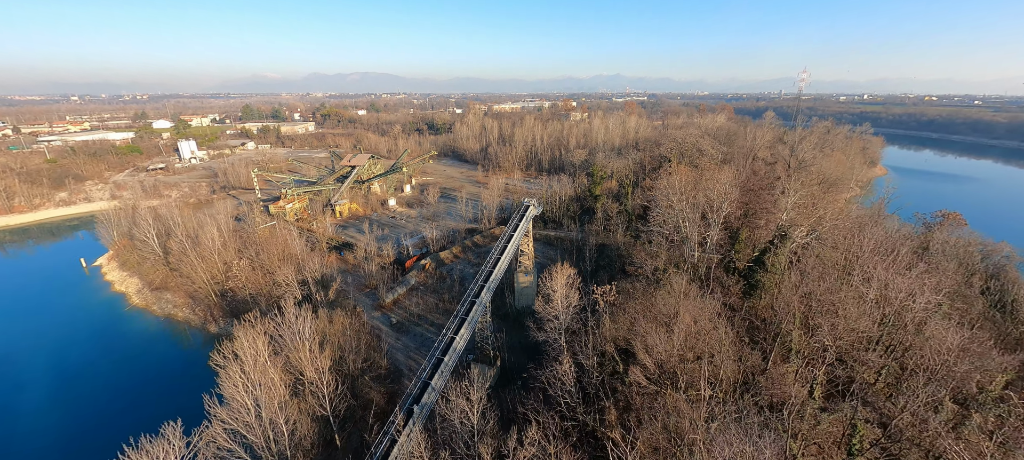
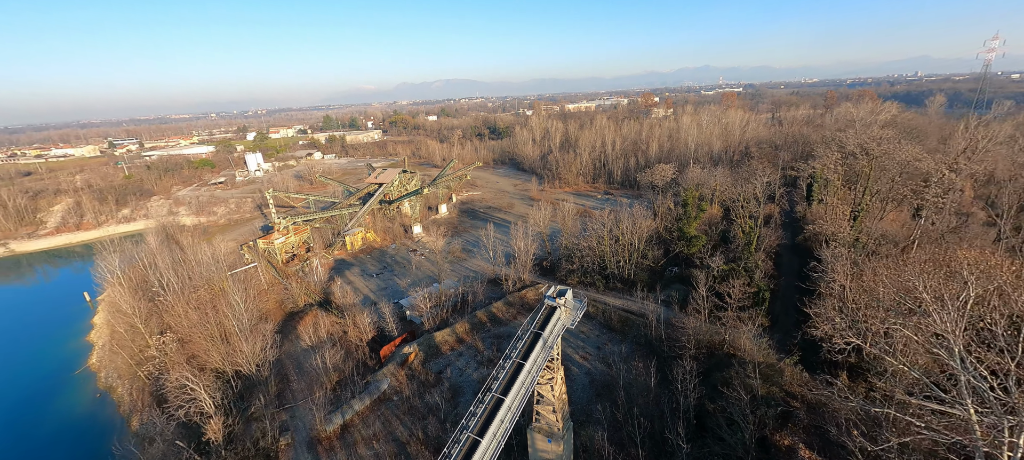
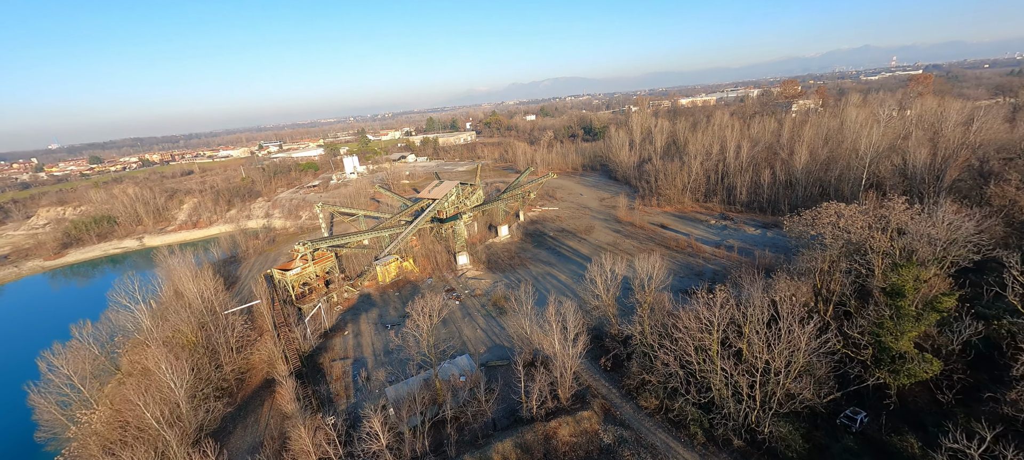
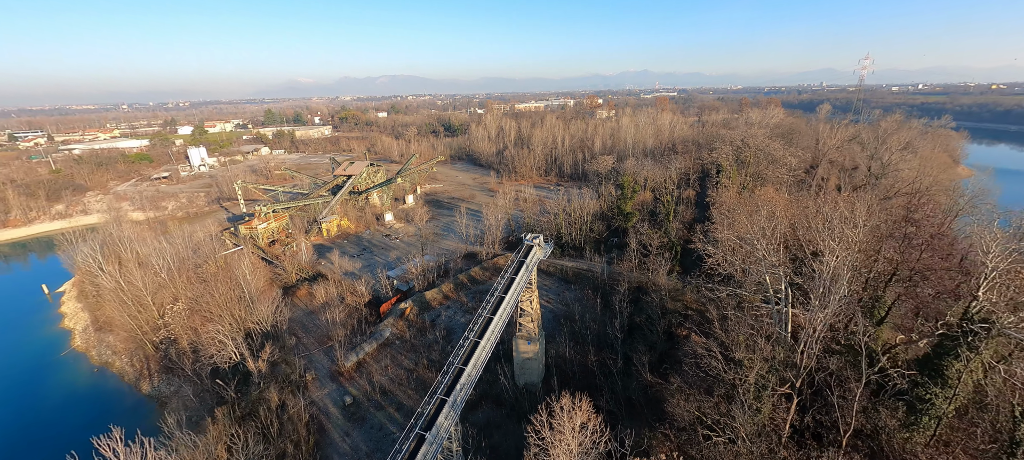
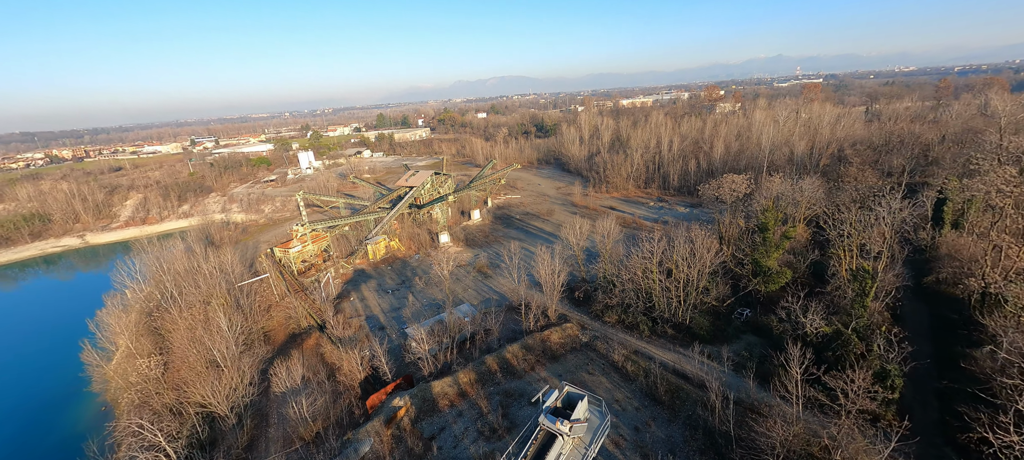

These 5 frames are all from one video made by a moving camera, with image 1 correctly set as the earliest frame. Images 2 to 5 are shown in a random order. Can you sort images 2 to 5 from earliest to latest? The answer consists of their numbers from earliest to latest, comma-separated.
4, 2, 5, 3
